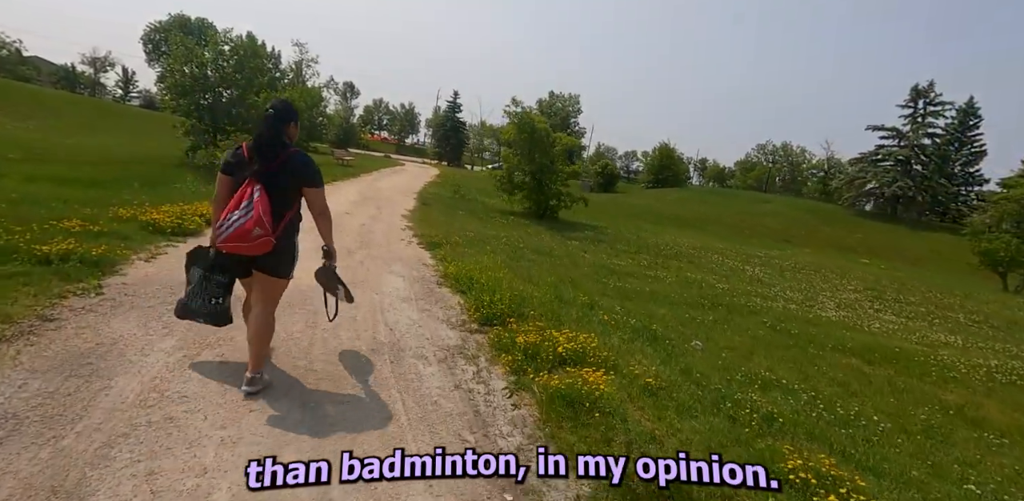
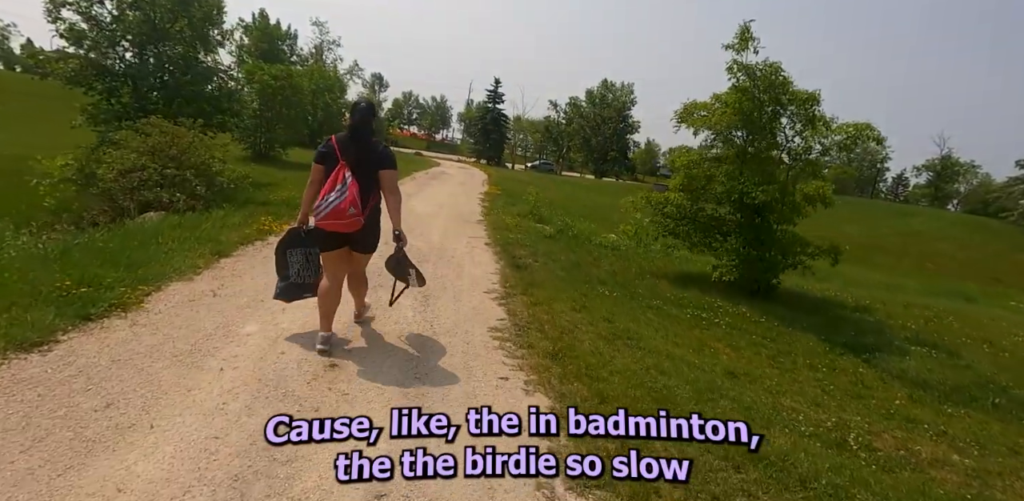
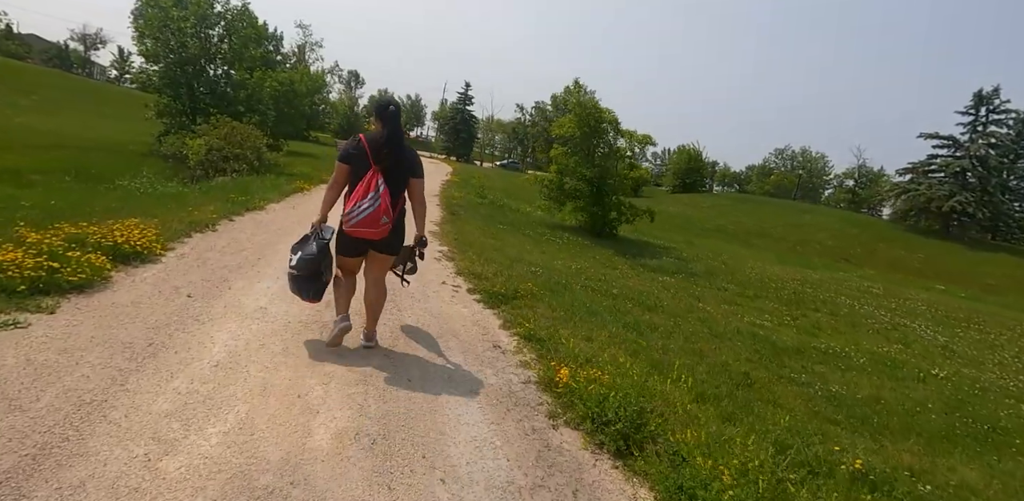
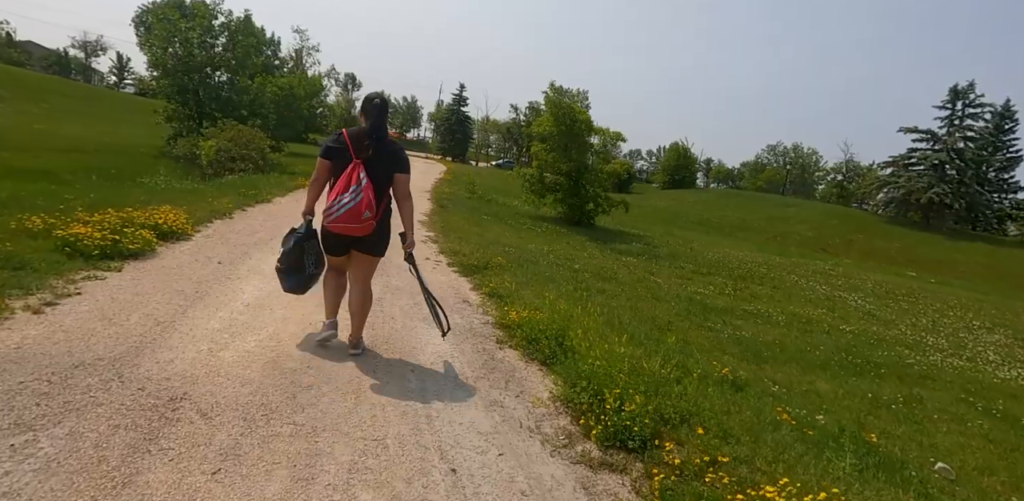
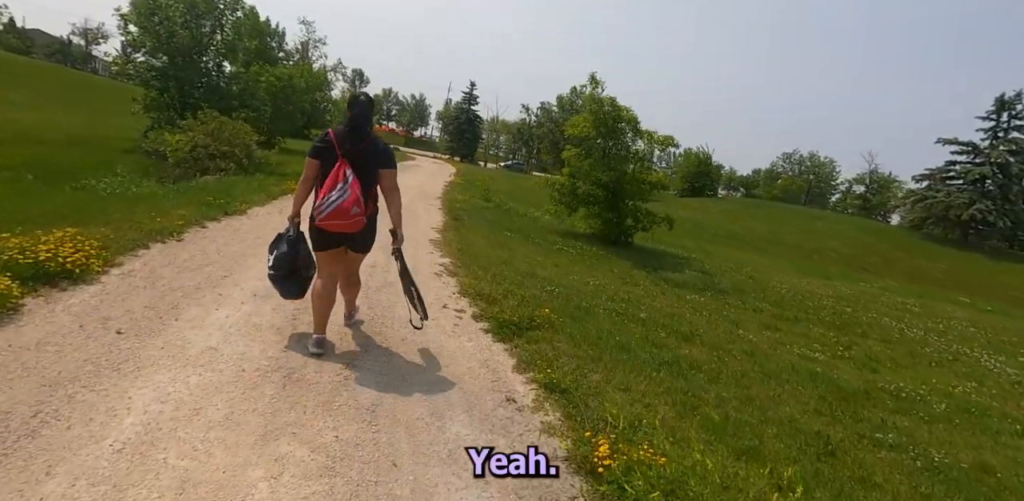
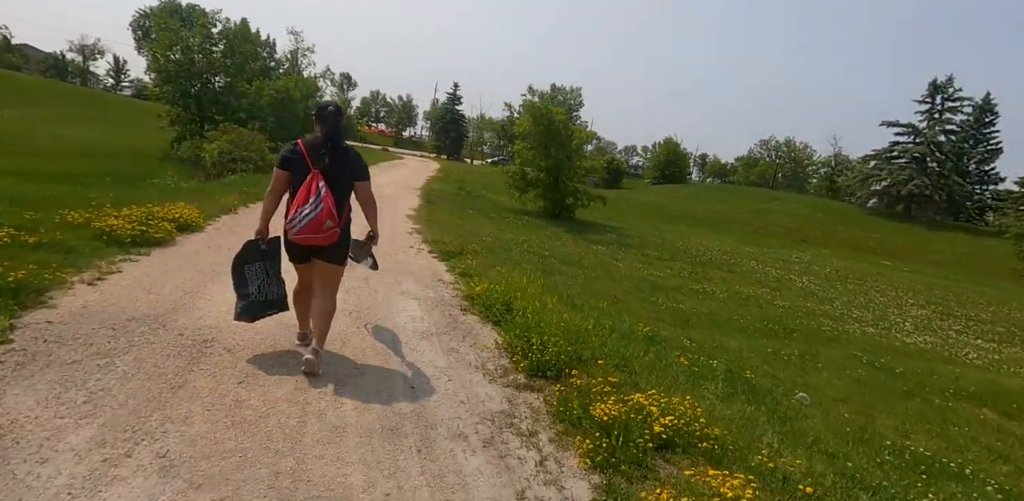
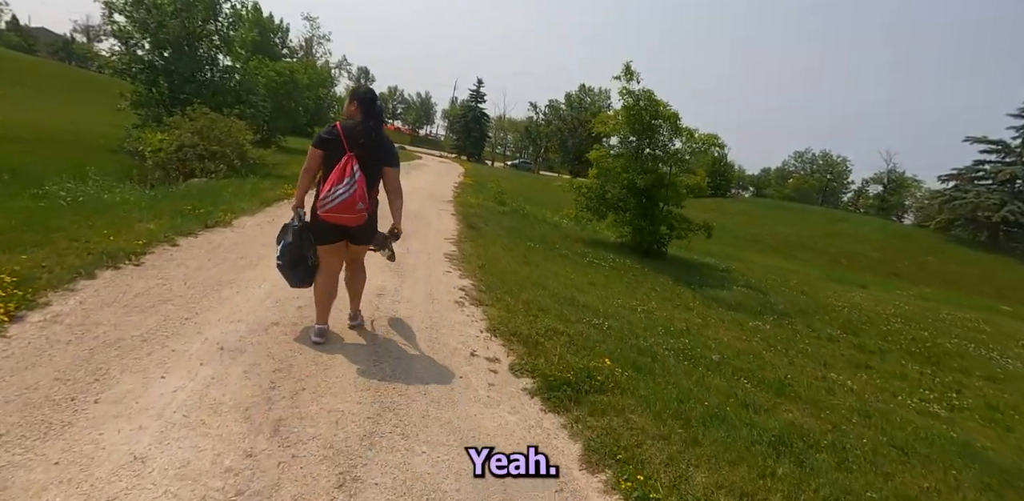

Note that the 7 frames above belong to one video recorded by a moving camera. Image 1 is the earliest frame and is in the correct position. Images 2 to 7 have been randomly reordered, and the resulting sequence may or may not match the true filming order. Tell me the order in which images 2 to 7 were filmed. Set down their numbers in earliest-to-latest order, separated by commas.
6, 4, 3, 5, 7, 2
